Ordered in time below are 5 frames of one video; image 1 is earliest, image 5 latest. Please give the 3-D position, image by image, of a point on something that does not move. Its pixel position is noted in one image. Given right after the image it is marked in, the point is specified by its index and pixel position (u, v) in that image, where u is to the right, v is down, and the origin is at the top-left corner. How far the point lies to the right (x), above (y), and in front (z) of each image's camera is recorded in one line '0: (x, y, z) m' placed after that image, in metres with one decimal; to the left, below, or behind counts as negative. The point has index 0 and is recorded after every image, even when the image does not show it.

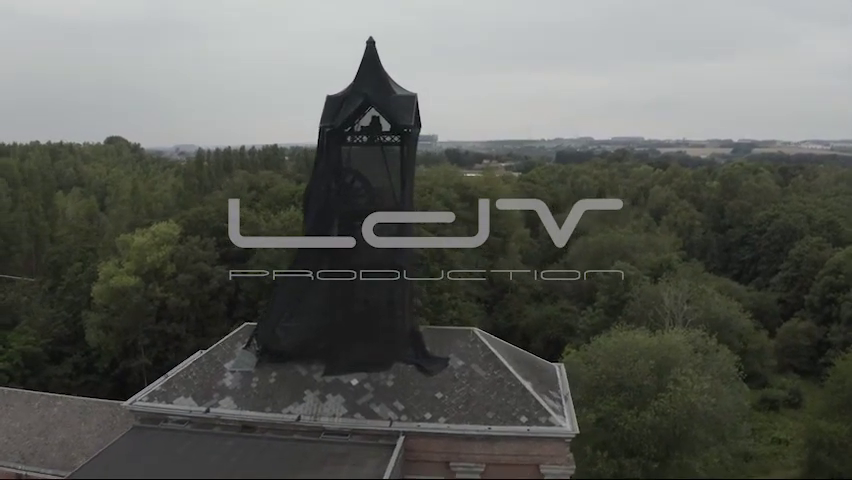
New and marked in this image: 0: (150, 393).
0: (-5.7, -3.1, +12.7) m
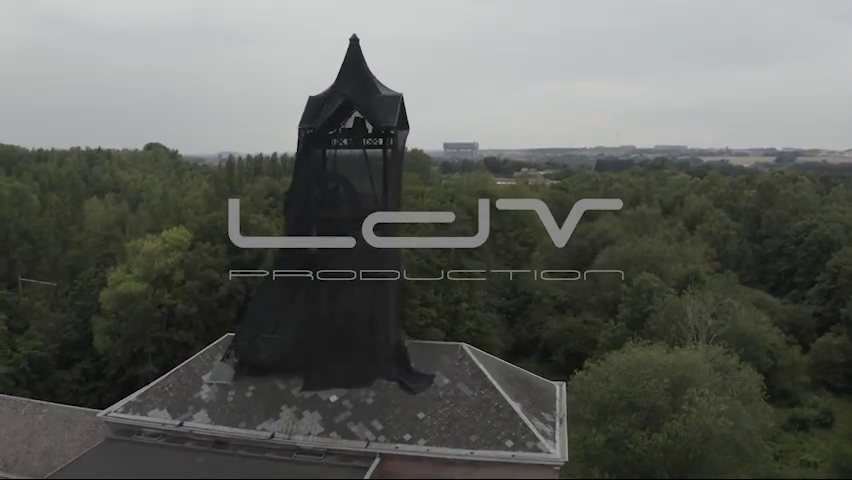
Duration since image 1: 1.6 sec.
0: (-5.9, -3.3, +12.3) m
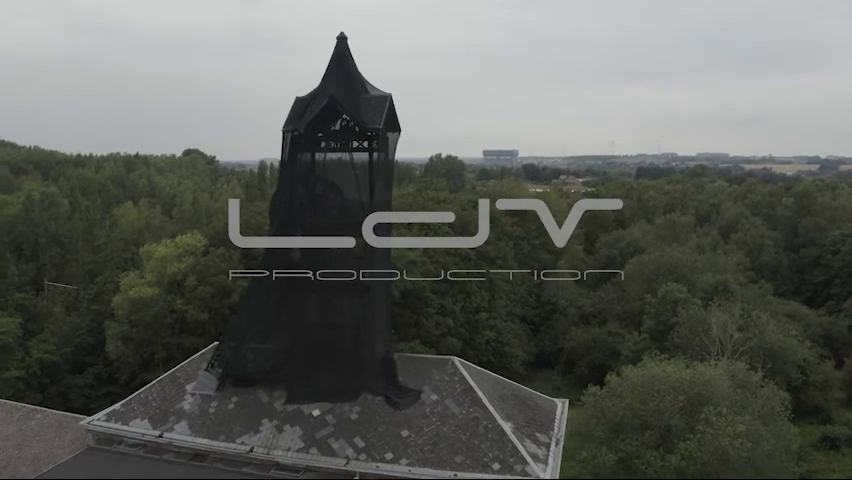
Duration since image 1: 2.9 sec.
0: (-6.1, -3.4, +12.0) m
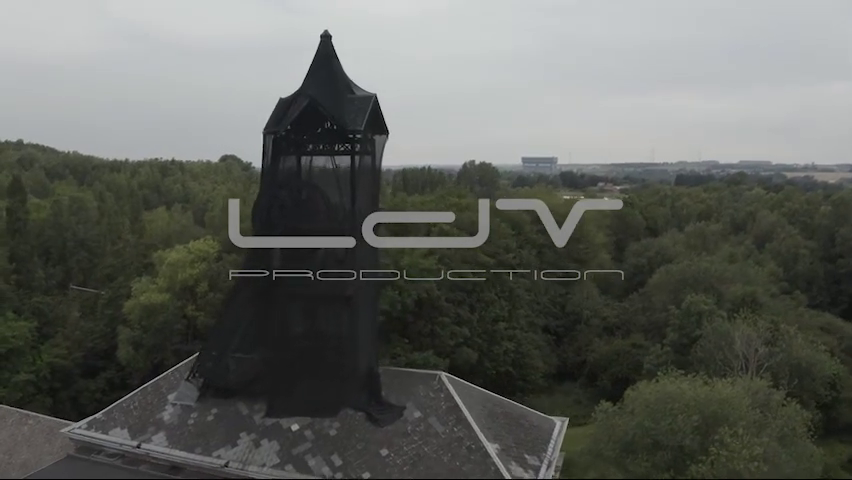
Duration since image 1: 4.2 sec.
0: (-6.4, -3.5, +11.8) m
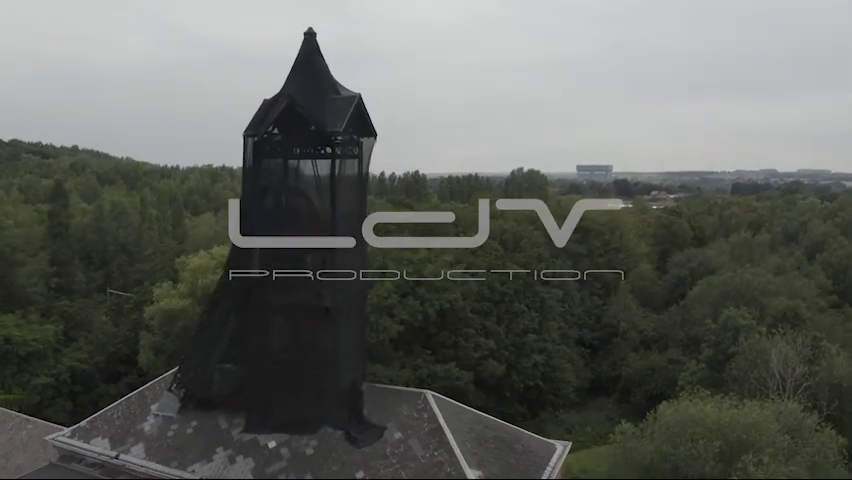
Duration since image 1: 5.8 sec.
0: (-6.6, -3.6, +11.7) m
